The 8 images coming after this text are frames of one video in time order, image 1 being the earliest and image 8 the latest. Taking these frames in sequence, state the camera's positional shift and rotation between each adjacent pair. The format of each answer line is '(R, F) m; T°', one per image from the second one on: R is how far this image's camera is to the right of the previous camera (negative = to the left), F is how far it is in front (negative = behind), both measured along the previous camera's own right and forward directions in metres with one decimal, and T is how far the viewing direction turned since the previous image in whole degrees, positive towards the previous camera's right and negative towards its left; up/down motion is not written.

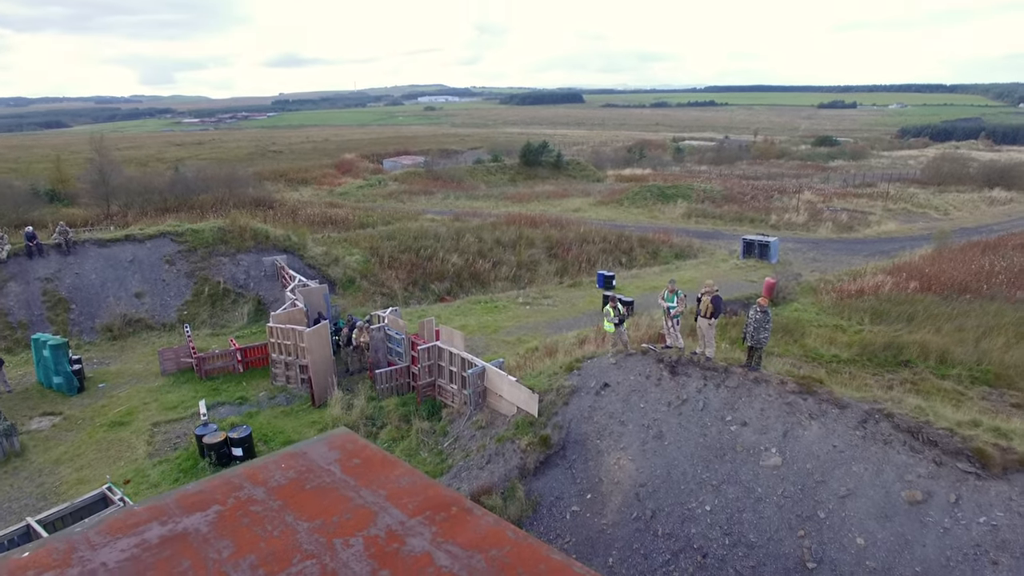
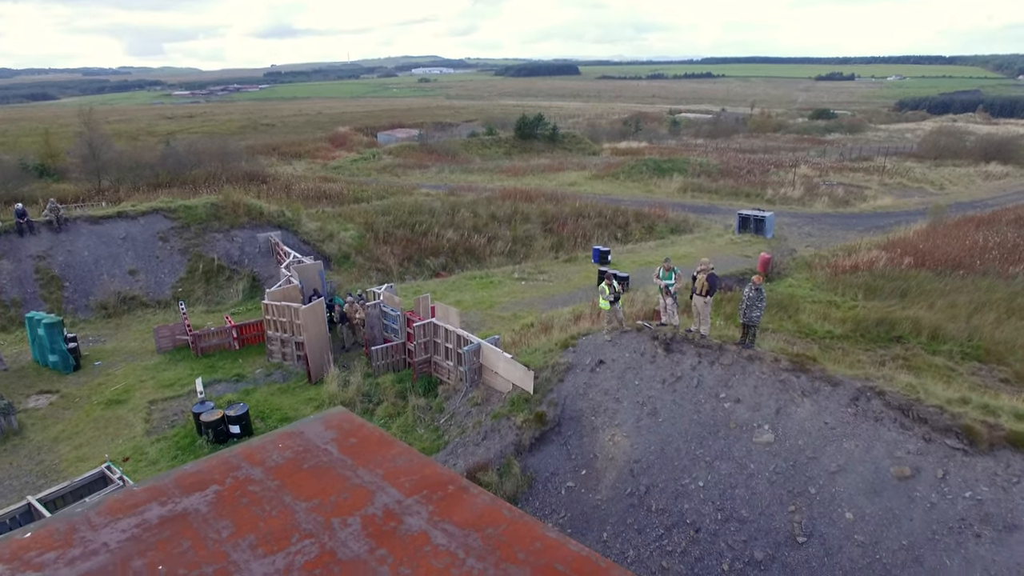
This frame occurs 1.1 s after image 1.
(0.0, 0.0) m; 0°
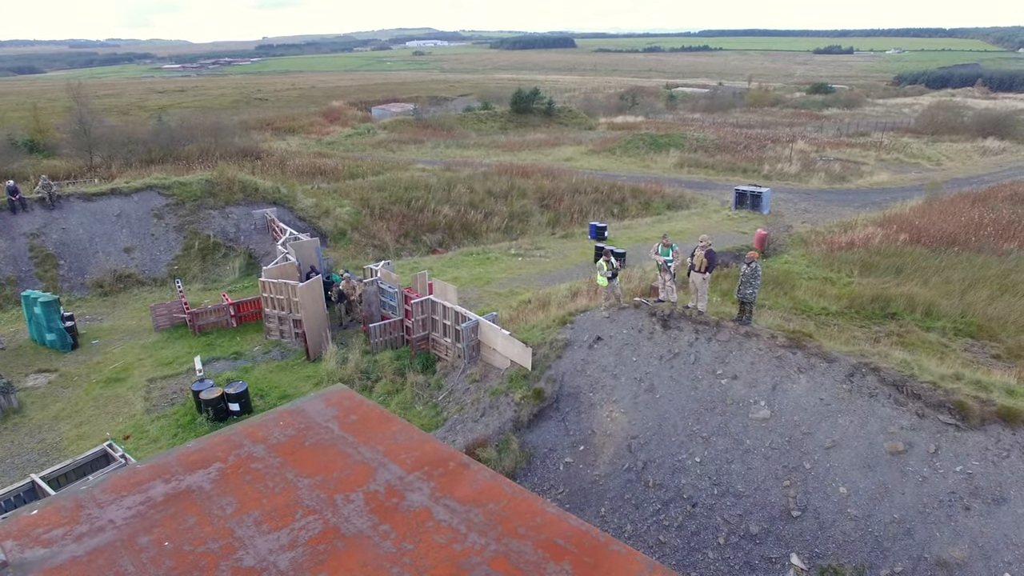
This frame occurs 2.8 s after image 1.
(0.0, 0.0) m; 0°
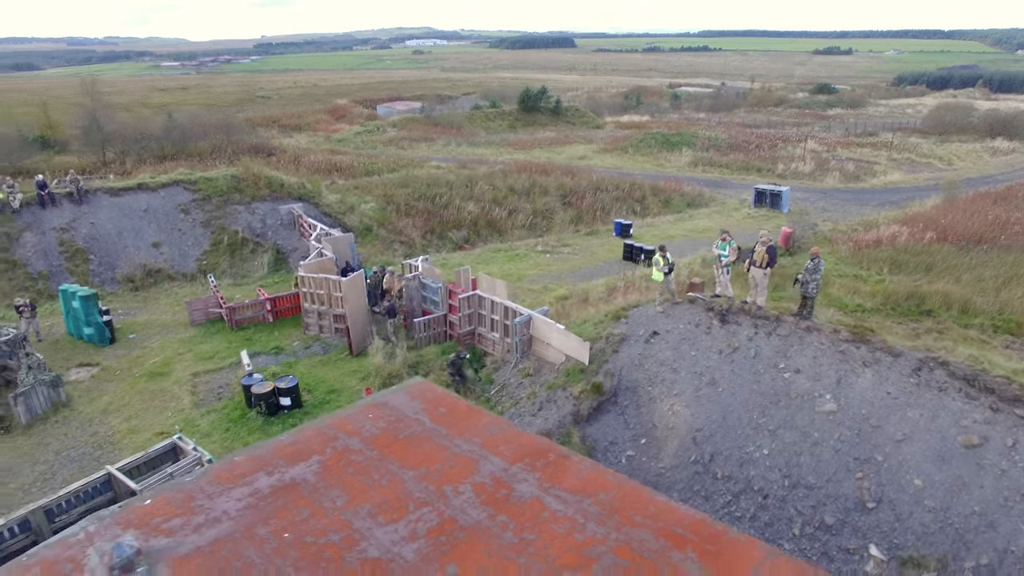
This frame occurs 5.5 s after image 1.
(-0.9, 0.0) m; 0°
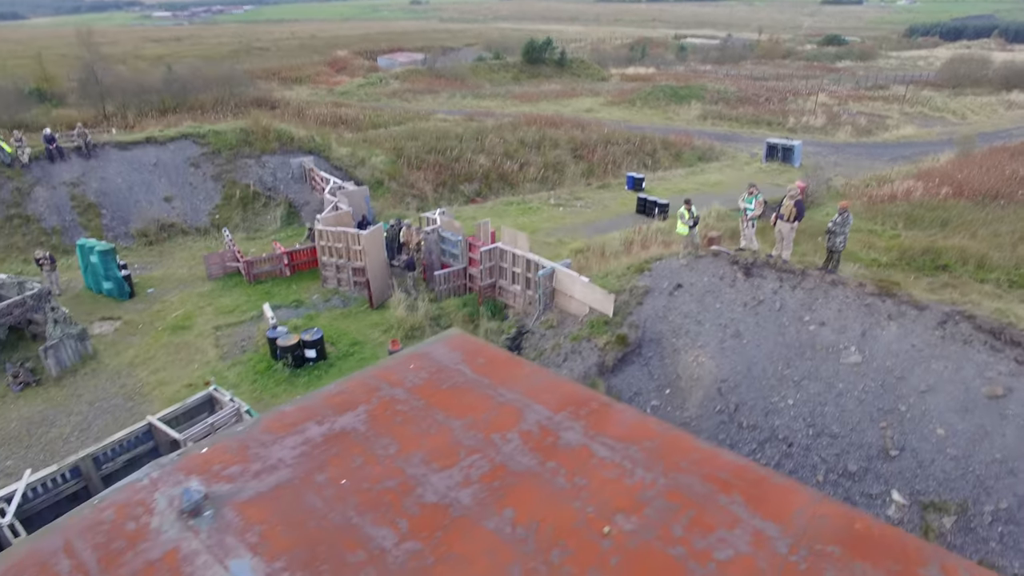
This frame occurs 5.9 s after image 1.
(-0.4, 0.0) m; 0°
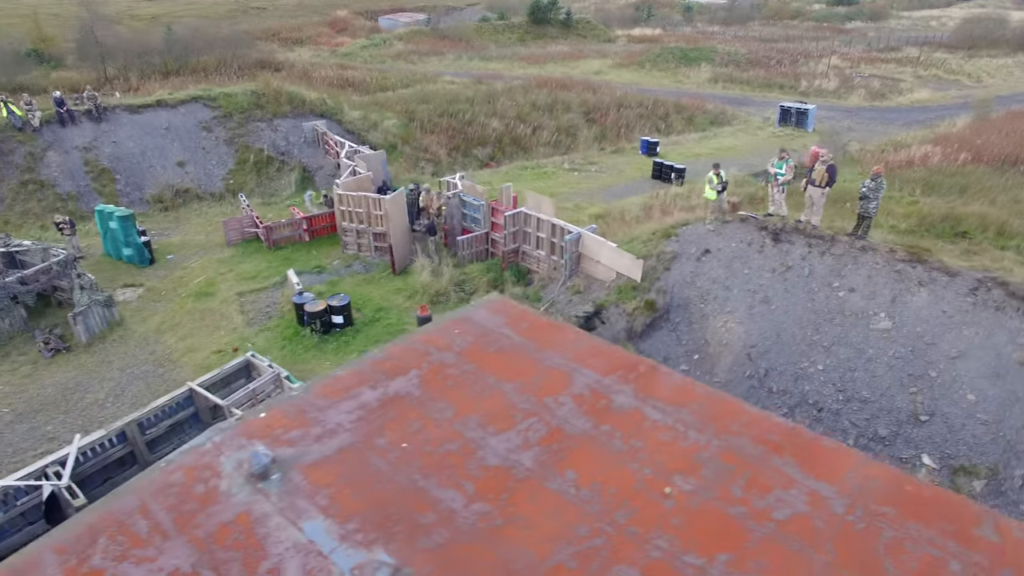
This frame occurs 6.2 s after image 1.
(-0.4, 0.0) m; 0°
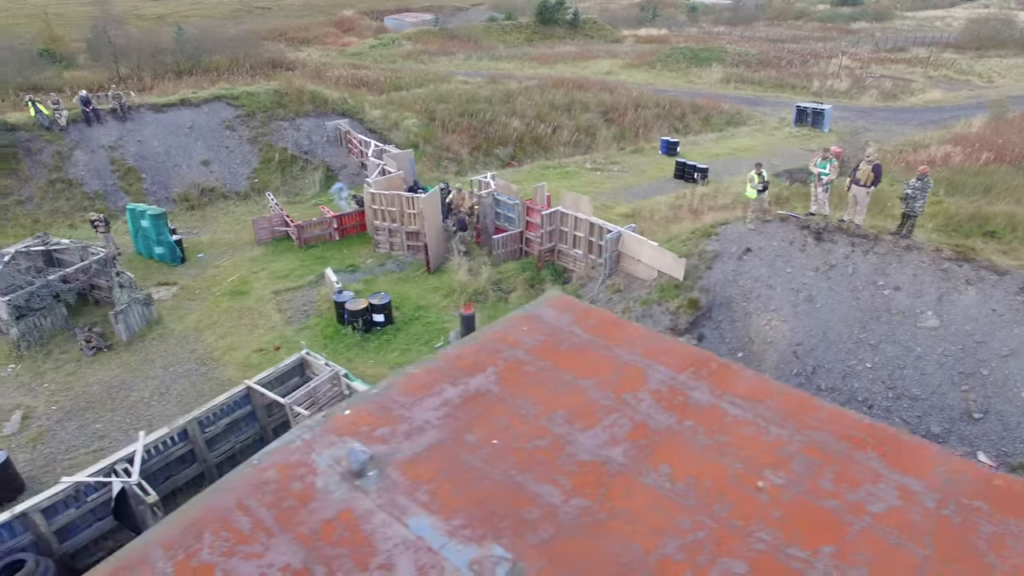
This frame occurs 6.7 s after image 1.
(-0.7, 0.0) m; 0°
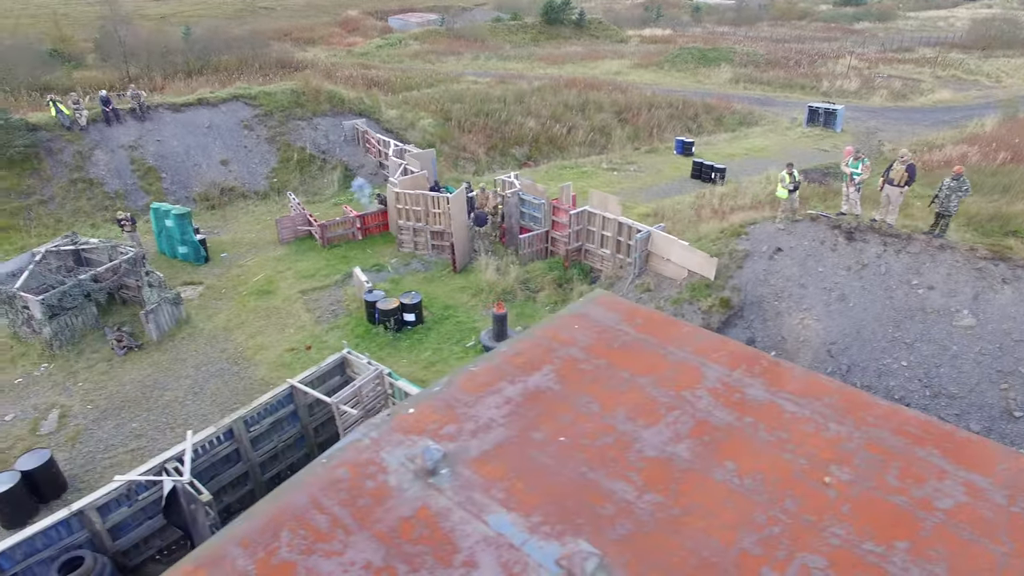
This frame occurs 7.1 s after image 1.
(-0.5, 0.0) m; 0°
